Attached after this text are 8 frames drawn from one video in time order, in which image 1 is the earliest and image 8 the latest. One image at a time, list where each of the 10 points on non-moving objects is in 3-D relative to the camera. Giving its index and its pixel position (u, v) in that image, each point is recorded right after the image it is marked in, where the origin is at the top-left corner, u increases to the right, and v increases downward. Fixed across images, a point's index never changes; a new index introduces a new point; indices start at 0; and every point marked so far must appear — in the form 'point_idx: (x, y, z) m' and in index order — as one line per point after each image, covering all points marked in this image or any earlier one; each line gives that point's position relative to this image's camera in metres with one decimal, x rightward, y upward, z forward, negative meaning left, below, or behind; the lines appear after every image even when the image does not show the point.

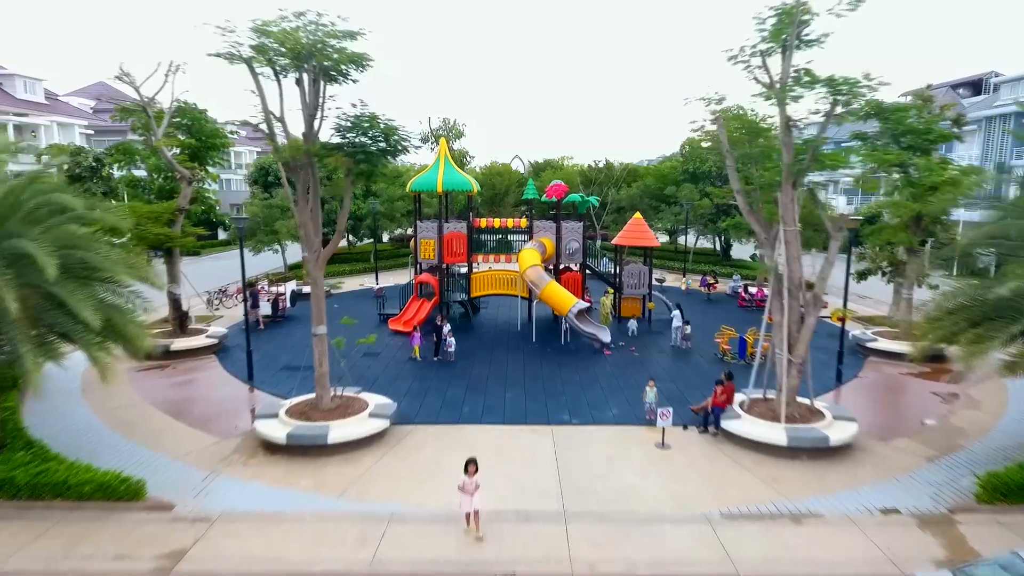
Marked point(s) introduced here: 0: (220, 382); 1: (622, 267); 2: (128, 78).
0: (-5.9, -1.9, +13.8) m
1: (+3.1, +0.6, +19.1) m
2: (-8.3, +4.5, +14.7) m
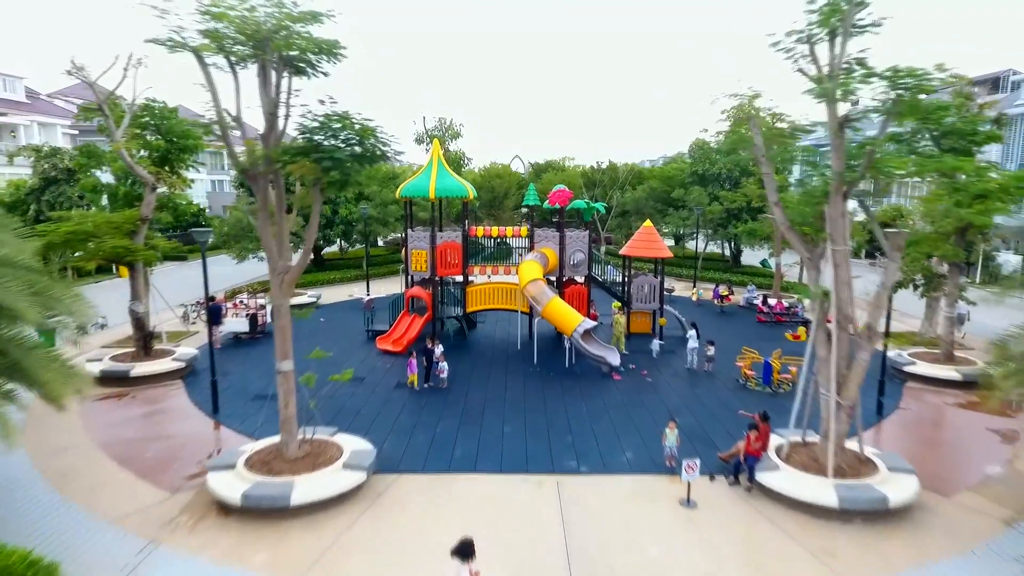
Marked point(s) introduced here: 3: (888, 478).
0: (-5.9, -2.3, +12.3) m
1: (+3.0, +0.2, +17.6) m
2: (-8.3, +4.1, +13.2) m
3: (+4.7, -2.4, +8.5) m
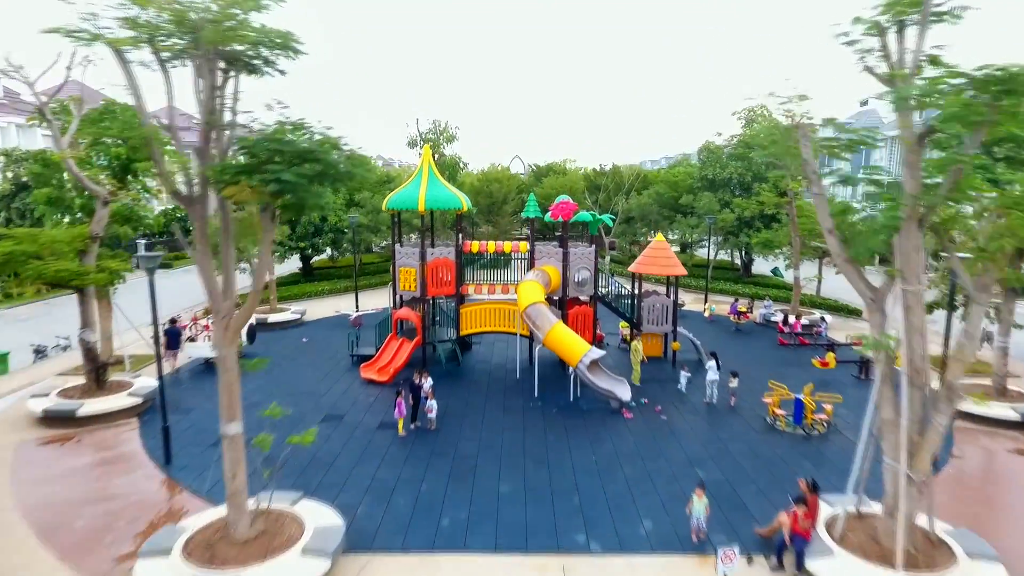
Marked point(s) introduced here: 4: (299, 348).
0: (-5.9, -2.8, +10.7) m
1: (+3.0, -0.3, +16.0) m
2: (-8.3, +3.7, +11.6) m
3: (+4.6, -2.9, +6.9) m
4: (-5.6, -1.6, +17.9) m
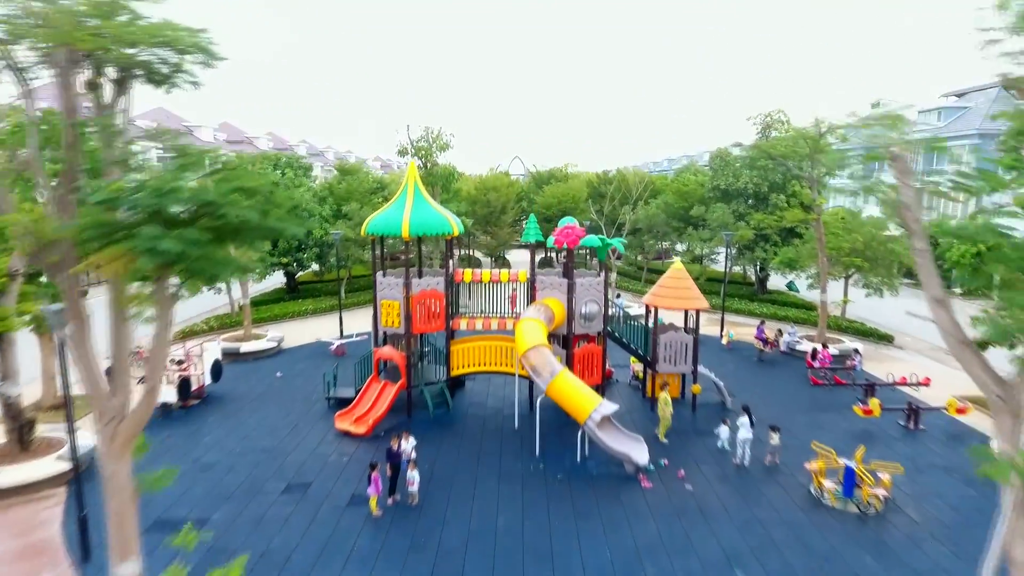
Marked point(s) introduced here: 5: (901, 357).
0: (-6.0, -3.5, +8.7) m
1: (+3.0, -1.0, +14.0) m
2: (-8.4, +3.0, +9.6) m
3: (+4.6, -3.6, +5.0) m
4: (-5.6, -2.3, +16.0) m
5: (+10.4, -1.9, +18.4) m
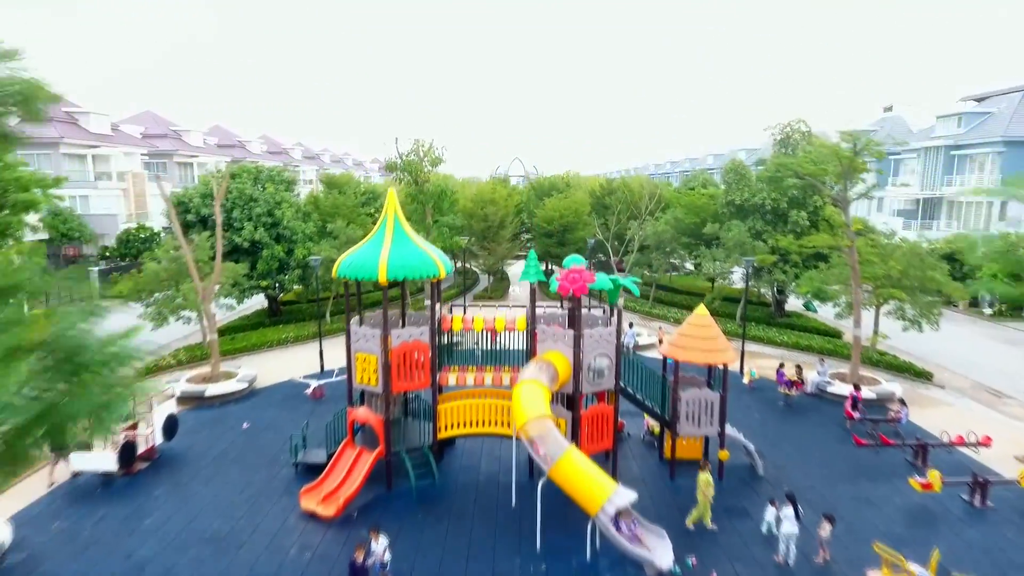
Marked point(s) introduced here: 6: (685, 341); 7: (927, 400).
0: (-6.0, -4.3, +6.8) m
1: (+2.9, -1.8, +12.1) m
2: (-8.4, +2.1, +7.7) m
3: (+4.5, -4.4, +3.0) m
4: (-5.7, -3.2, +14.0) m
5: (+10.4, -2.7, +16.4) m
6: (+3.1, -0.9, +12.5) m
7: (+10.1, -2.7, +16.6) m
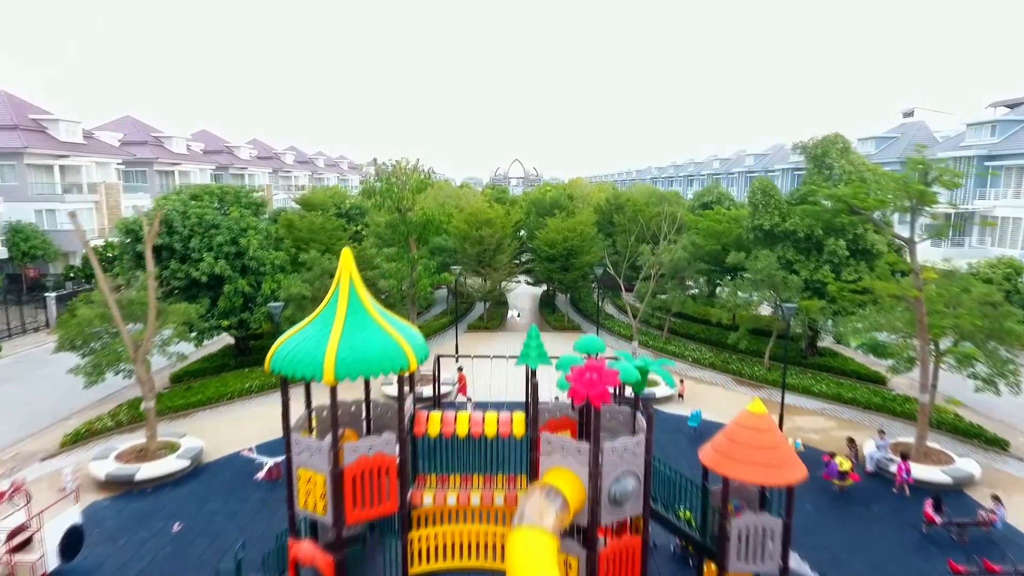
0: (-6.1, -5.5, +3.8) m
1: (+2.8, -3.0, +9.1) m
2: (-8.5, +0.9, +4.7) m
3: (+4.5, -5.6, +0.1) m
4: (-5.7, -4.4, +11.1) m
5: (+10.3, -3.9, +13.4) m
6: (+3.1, -2.1, +9.5) m
7: (+10.0, -3.9, +13.7) m
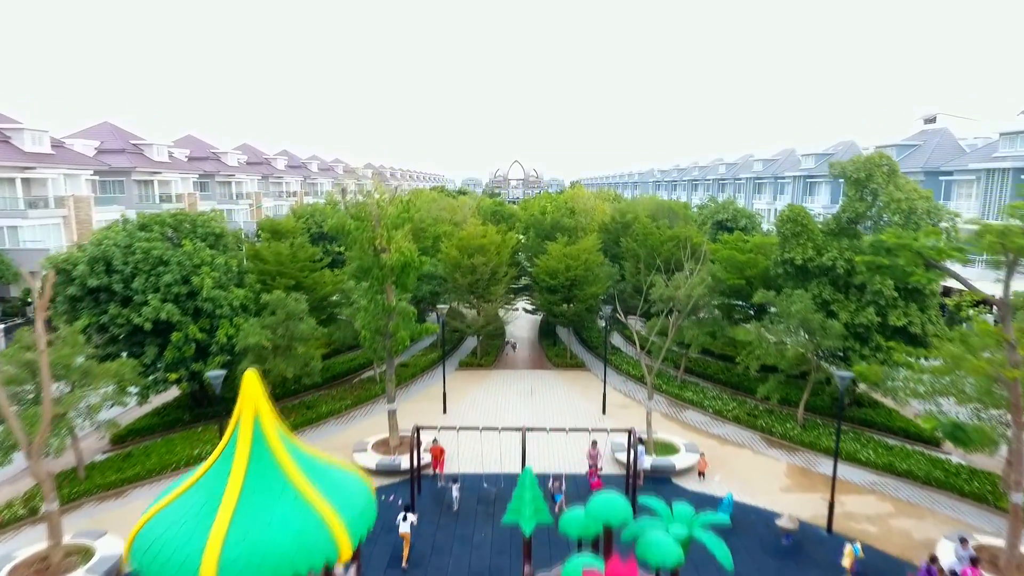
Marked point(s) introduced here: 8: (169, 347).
0: (-6.3, -6.8, +1.0) m
1: (+2.7, -4.2, +6.3) m
2: (-8.7, -0.4, +1.9) m
3: (+4.3, -6.9, -2.8) m
4: (-5.9, -5.6, +8.2) m
5: (+10.2, -5.1, +10.6) m
6: (+2.9, -3.4, +6.7) m
7: (+9.9, -5.1, +10.8) m
8: (-8.8, -1.5, +17.6) m
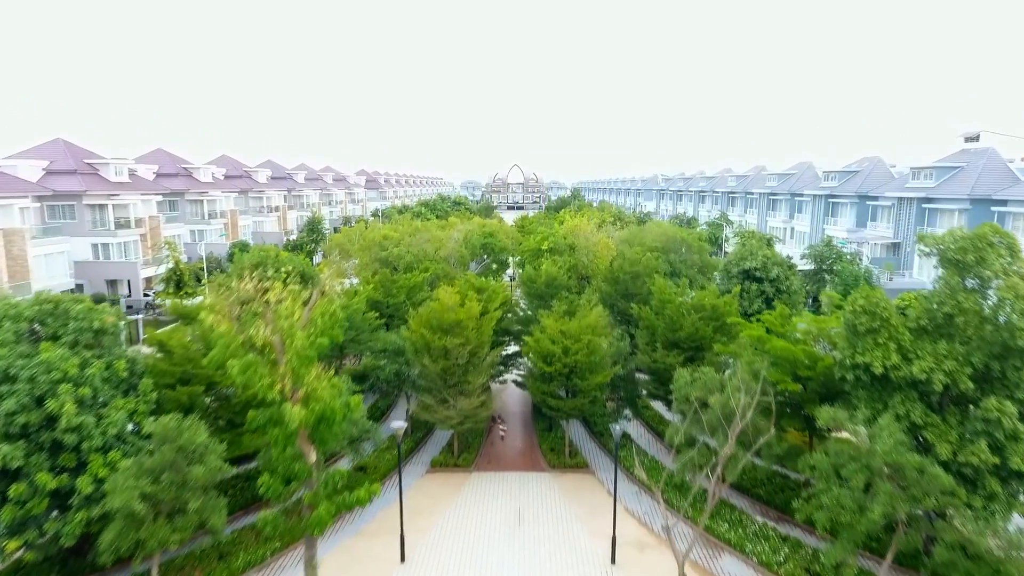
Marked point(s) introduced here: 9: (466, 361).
0: (-6.7, -9.2, -4.0) m
1: (+2.2, -6.7, +1.3) m
2: (-9.1, -2.8, -3.1) m
3: (+3.8, -9.3, -7.7) m
4: (-6.4, -8.1, +3.2) m
5: (+9.7, -7.6, +5.6) m
6: (+2.5, -5.8, +1.7) m
7: (+9.4, -7.5, +5.8) m
8: (-9.3, -4.0, +12.6) m
9: (-1.3, -2.0, +19.4) m
